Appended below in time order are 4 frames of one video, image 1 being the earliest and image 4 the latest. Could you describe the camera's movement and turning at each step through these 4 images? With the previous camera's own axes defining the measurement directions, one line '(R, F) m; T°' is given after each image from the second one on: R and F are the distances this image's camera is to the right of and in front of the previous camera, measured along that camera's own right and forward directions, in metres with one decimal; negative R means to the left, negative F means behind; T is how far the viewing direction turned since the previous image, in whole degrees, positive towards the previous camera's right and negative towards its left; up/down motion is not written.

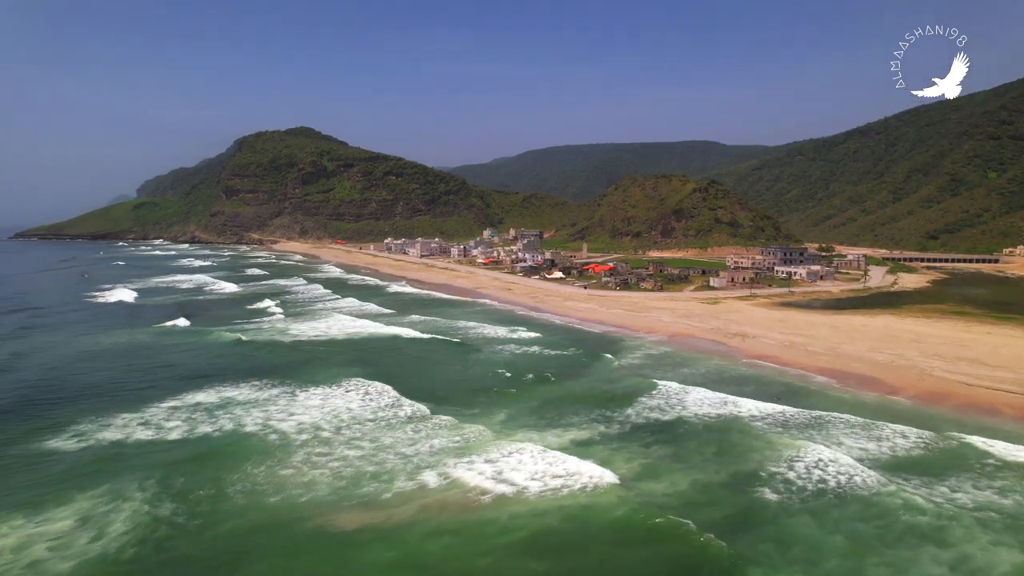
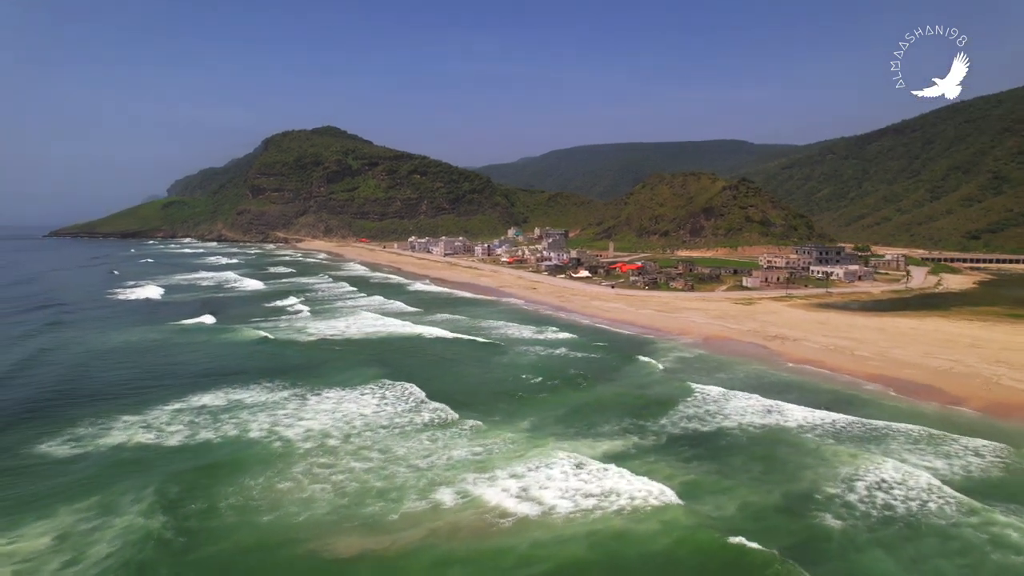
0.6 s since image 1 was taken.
(0.0, +1.7) m; -2°
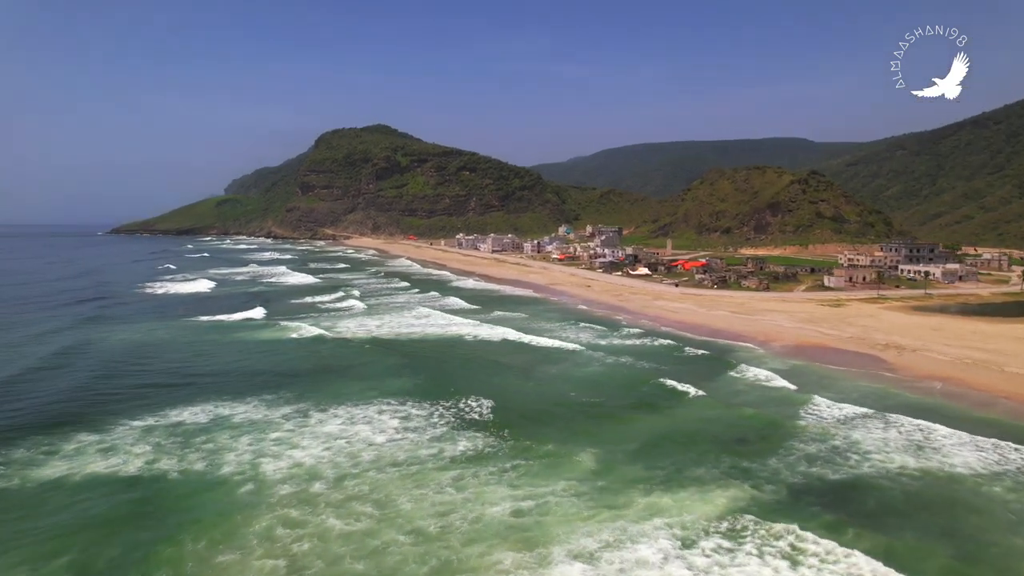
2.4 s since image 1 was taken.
(-0.2, +5.0) m; -4°
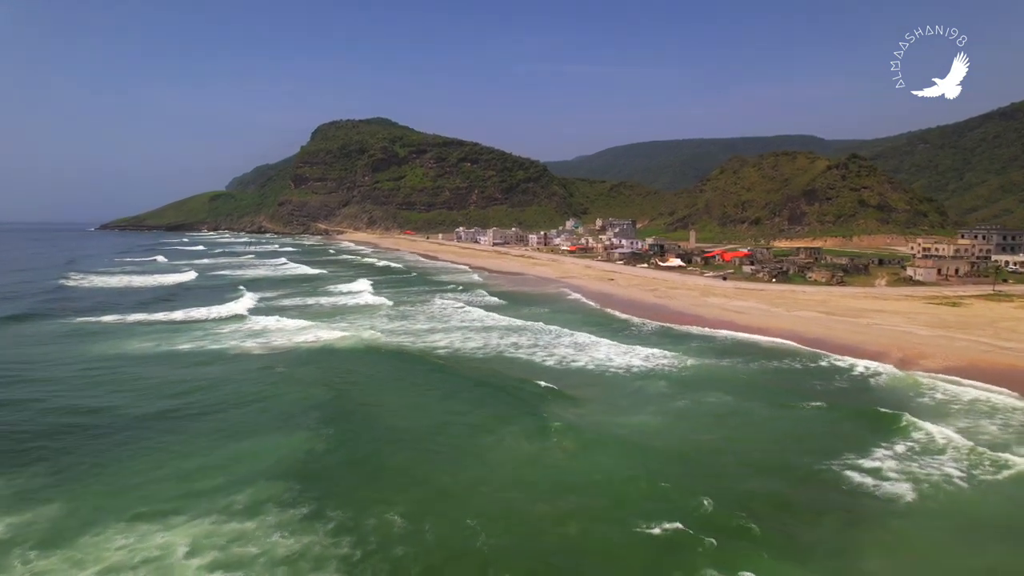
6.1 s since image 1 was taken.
(+0.1, +10.7) m; 0°
